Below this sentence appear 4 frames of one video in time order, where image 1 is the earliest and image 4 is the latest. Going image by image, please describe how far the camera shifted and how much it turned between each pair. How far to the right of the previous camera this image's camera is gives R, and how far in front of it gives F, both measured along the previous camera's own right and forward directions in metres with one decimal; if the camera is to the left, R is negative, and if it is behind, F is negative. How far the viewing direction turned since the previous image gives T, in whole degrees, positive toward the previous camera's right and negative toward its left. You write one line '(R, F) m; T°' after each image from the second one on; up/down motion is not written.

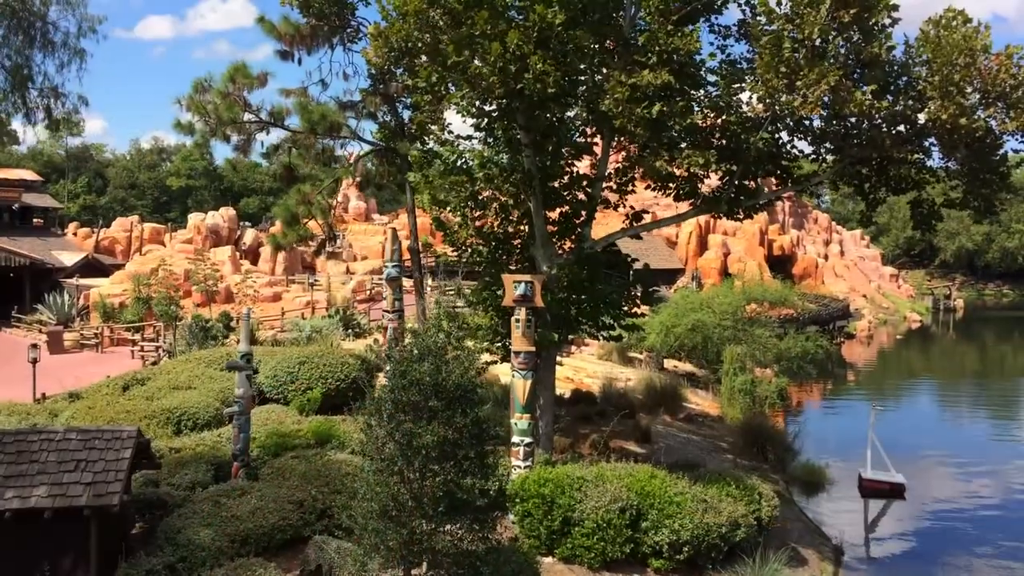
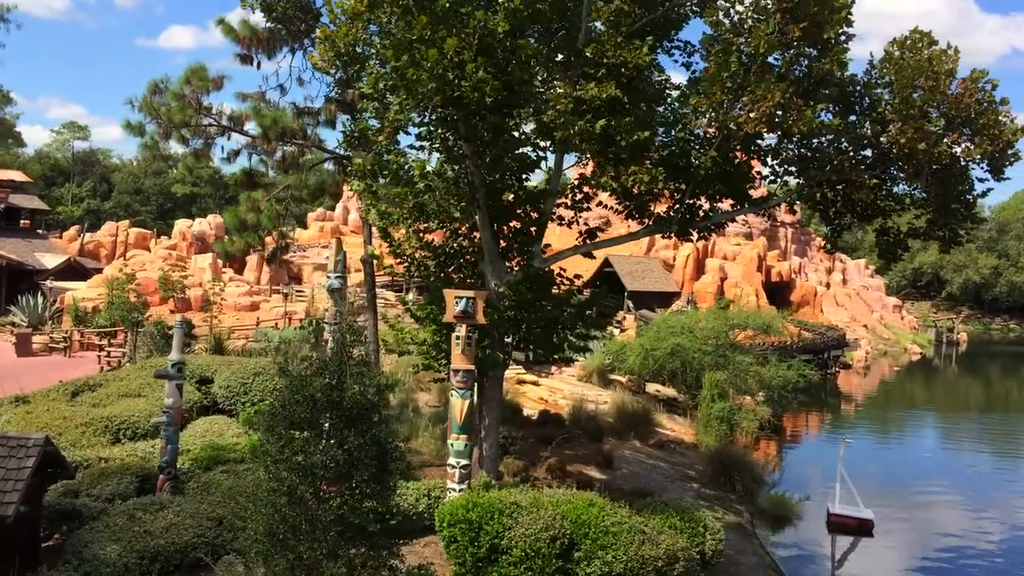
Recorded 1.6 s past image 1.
(+0.7, +0.4) m; -1°
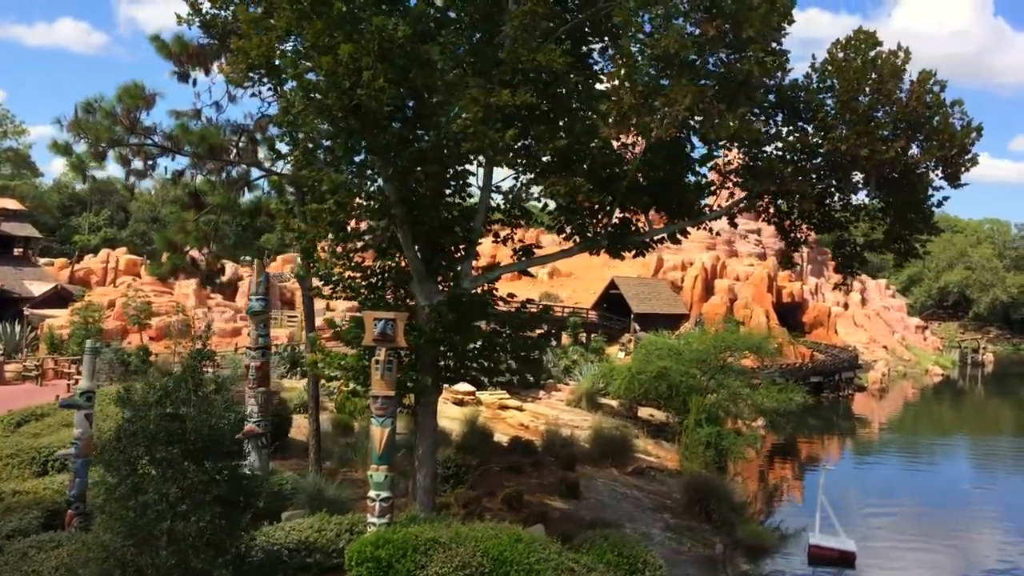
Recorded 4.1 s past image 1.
(+1.1, +0.6) m; -2°
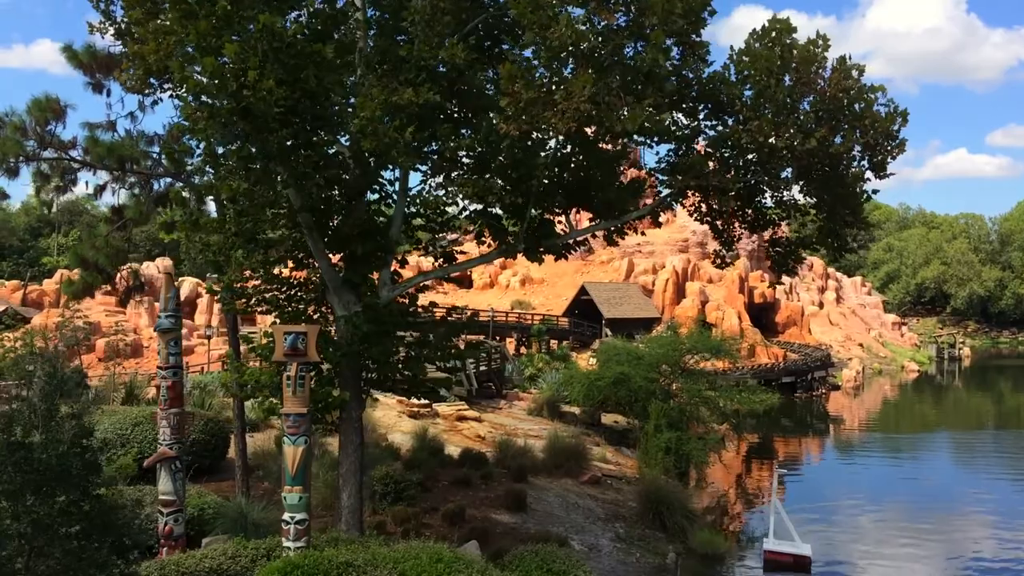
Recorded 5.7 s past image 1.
(+0.7, +0.4) m; +1°
